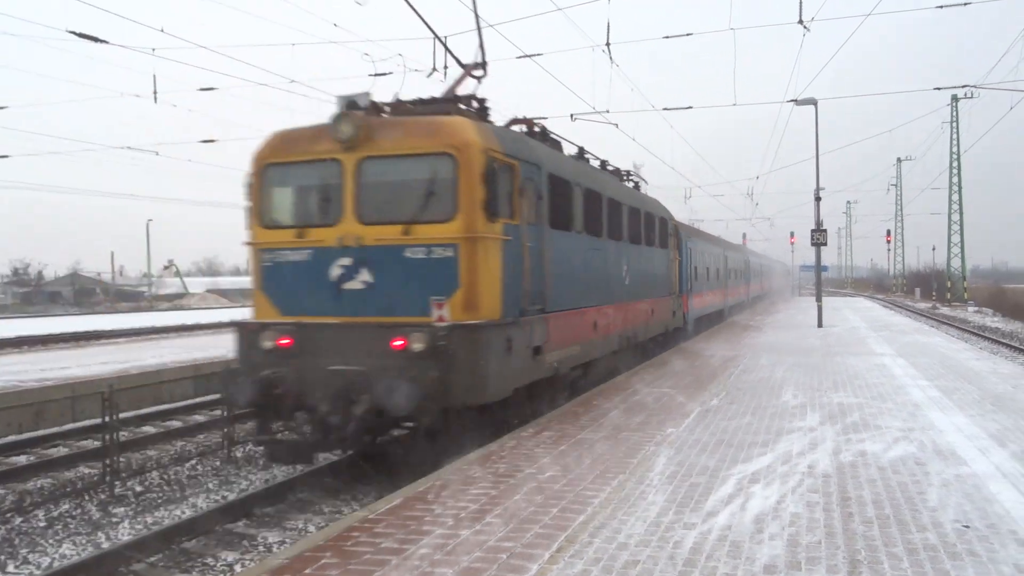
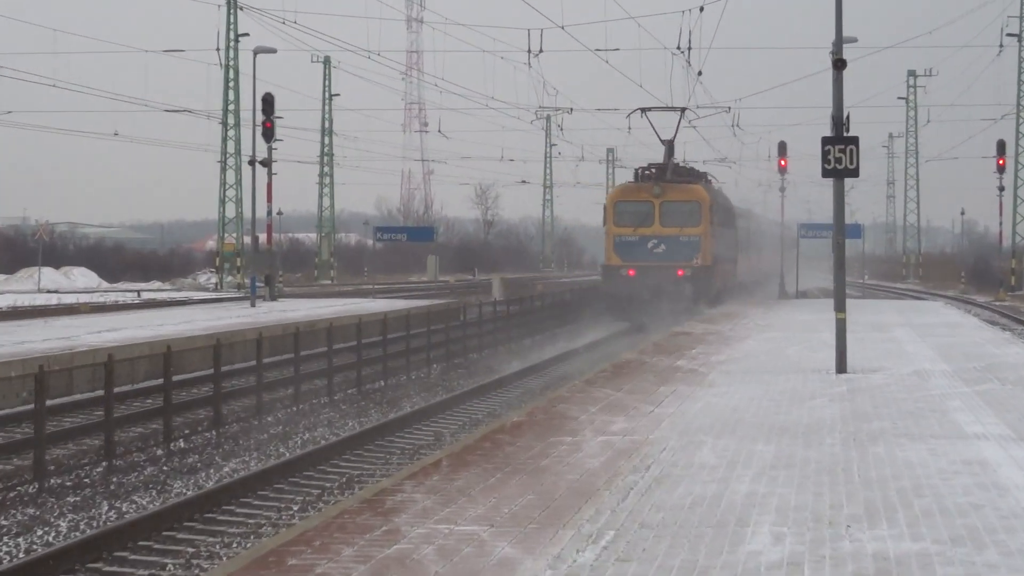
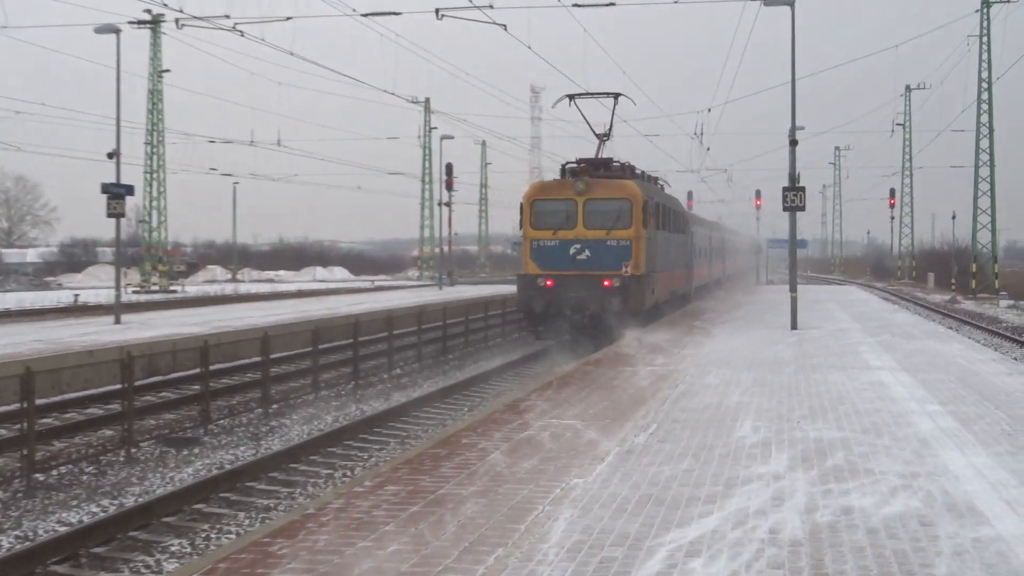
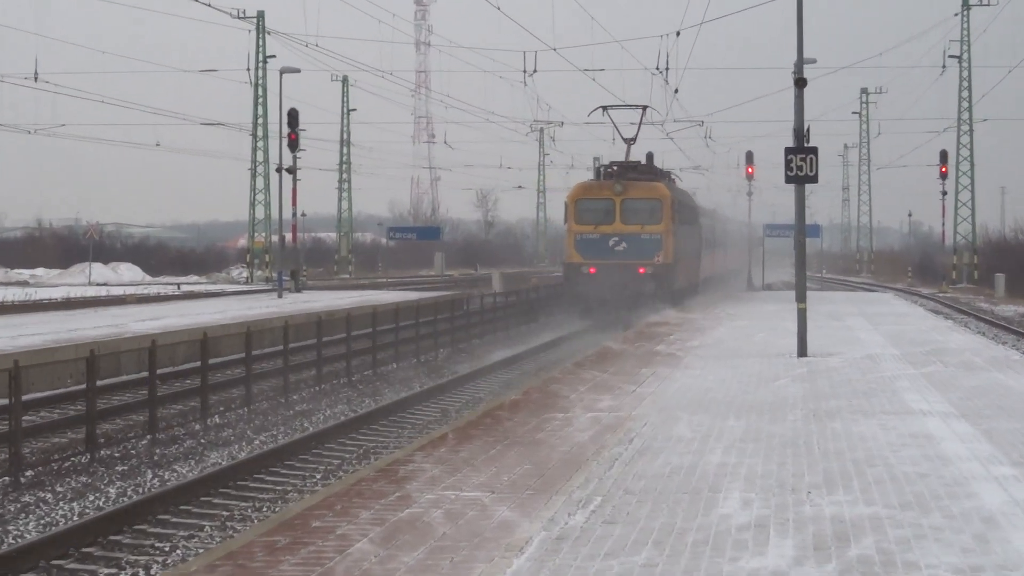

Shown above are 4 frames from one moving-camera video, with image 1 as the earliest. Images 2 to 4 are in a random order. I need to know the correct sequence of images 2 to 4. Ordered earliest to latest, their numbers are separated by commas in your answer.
3, 4, 2
